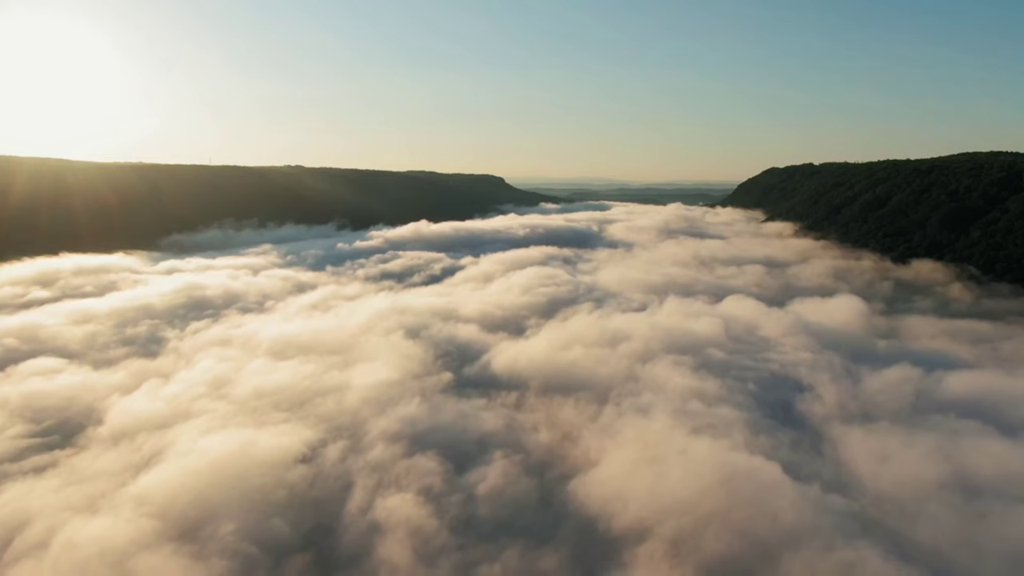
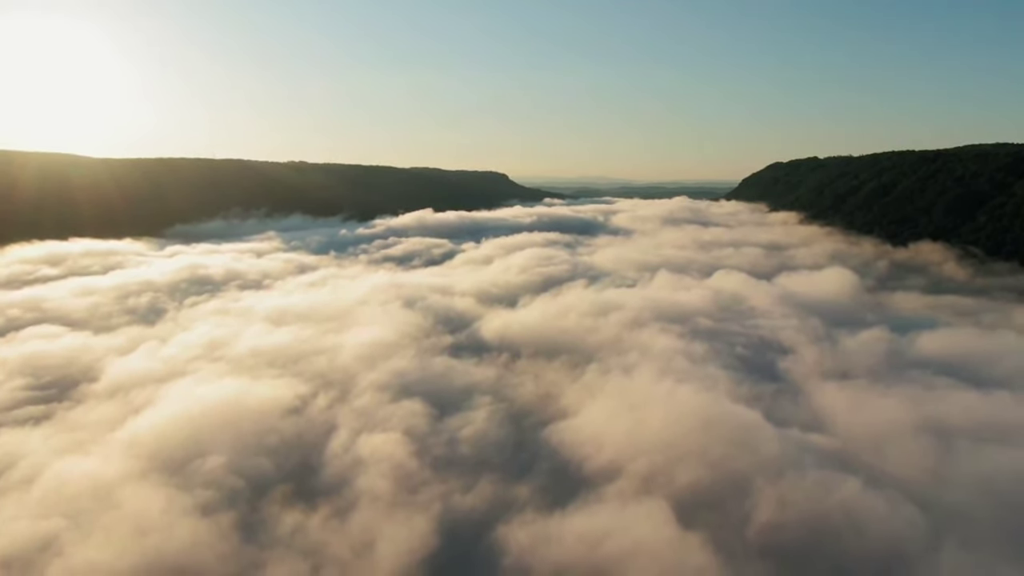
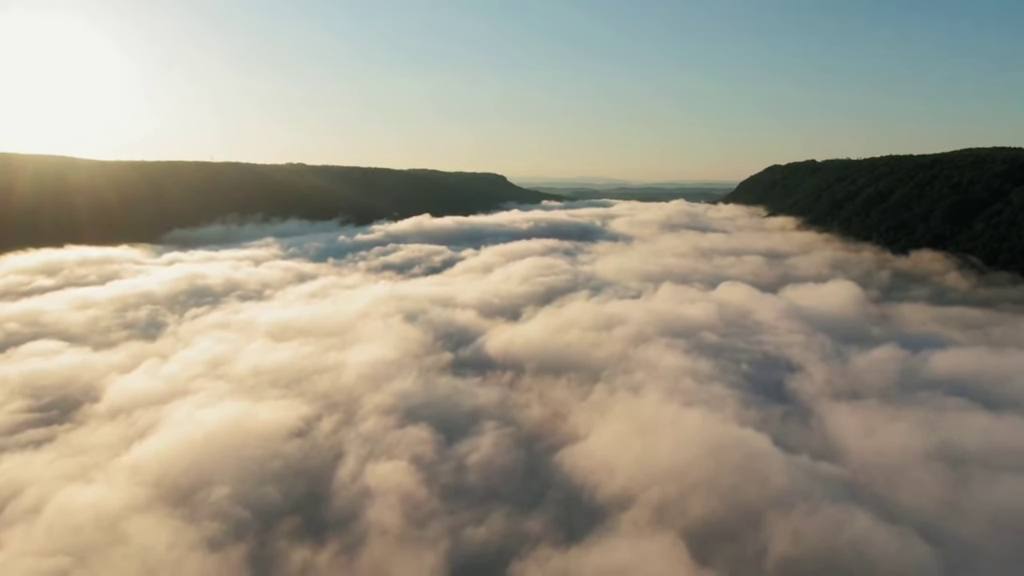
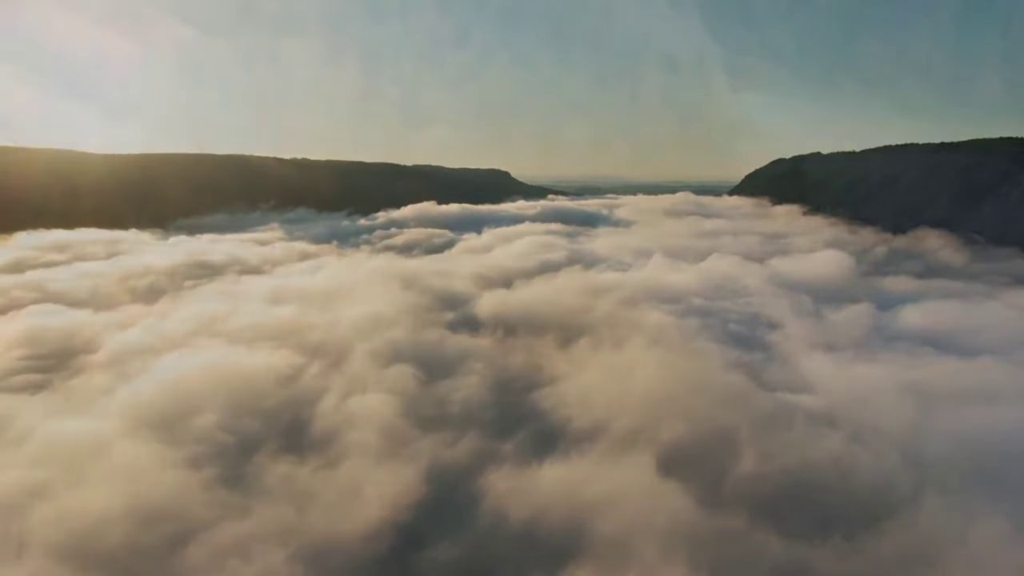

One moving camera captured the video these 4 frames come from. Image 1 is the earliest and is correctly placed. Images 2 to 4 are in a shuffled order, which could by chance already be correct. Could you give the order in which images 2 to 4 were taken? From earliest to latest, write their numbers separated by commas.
3, 2, 4
